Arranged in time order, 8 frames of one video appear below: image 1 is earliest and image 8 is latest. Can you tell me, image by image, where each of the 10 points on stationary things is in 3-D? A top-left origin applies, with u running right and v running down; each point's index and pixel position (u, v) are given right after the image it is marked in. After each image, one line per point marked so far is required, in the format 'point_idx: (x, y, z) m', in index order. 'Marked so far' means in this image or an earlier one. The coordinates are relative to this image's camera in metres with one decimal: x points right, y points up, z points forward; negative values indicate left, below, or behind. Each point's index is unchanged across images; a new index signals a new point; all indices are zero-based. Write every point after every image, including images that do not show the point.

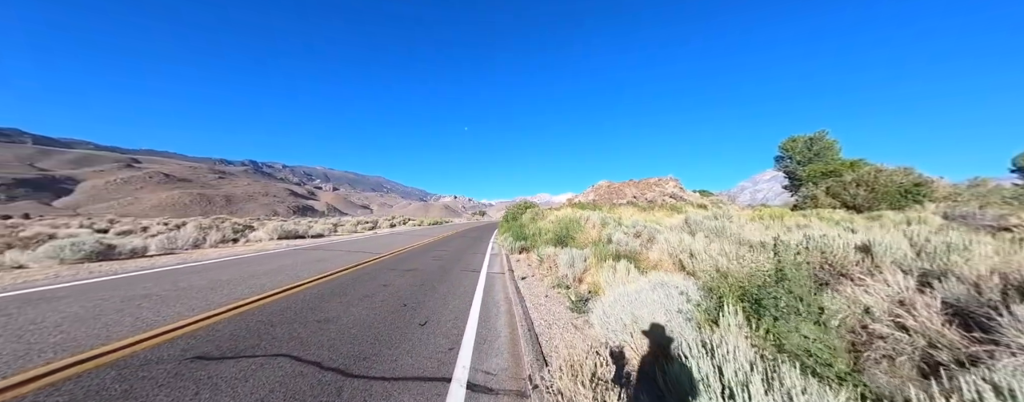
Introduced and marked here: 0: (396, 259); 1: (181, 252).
0: (-4.0, -2.1, +9.6) m
1: (-11.5, -1.8, +9.4) m
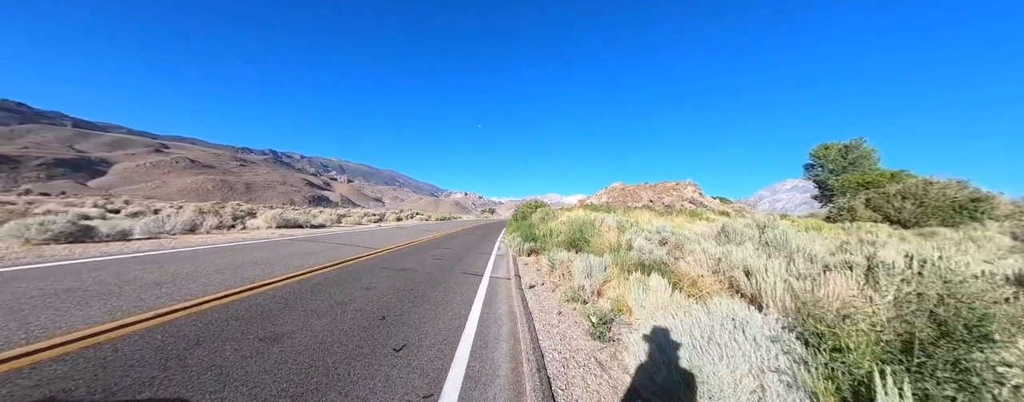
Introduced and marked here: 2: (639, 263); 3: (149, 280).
0: (-3.8, -1.8, +8.7) m
1: (-11.2, -1.2, +8.8) m
2: (+3.5, -1.8, +7.4) m
3: (-5.9, -1.3, +4.4) m
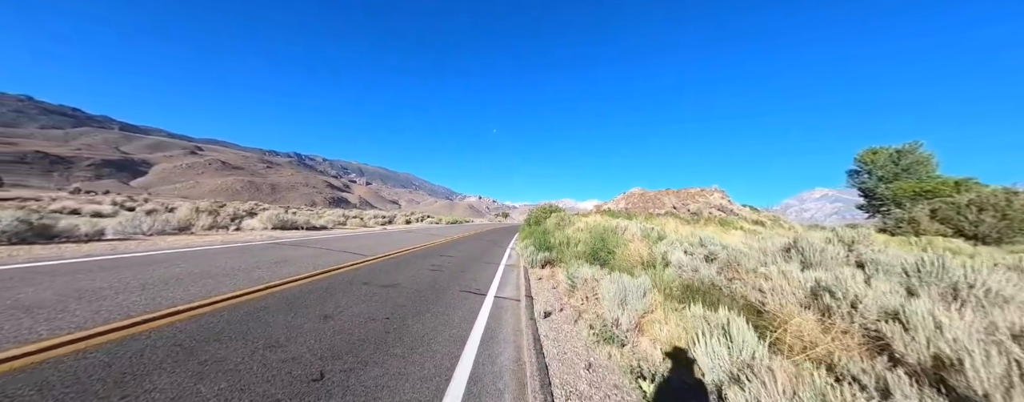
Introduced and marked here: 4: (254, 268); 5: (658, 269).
0: (-3.5, -1.8, +7.4) m
1: (-10.9, -1.1, +7.9) m
2: (+3.7, -1.9, +5.8) m
3: (-5.8, -1.2, +3.2) m
4: (-5.5, -1.4, +5.8) m
5: (+3.9, -1.8, +7.1) m
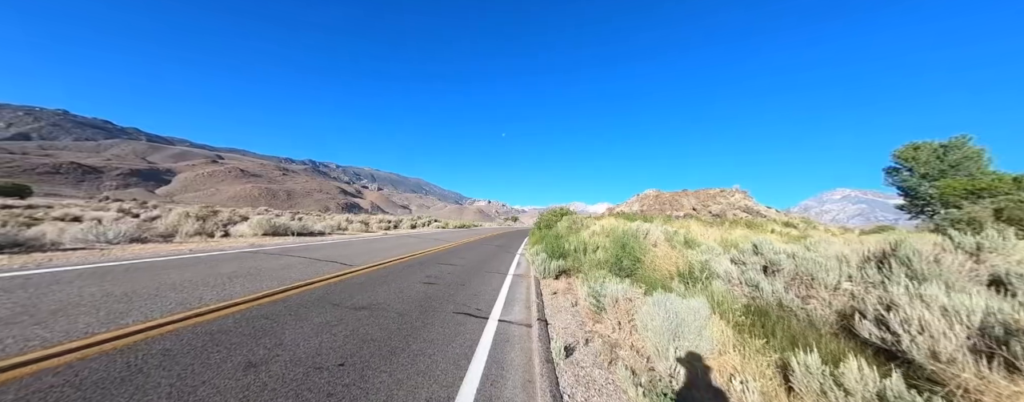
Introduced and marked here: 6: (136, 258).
0: (-3.3, -1.8, +6.2) m
1: (-10.7, -1.2, +7.0) m
2: (+3.9, -1.8, +4.4) m
3: (-5.7, -1.2, +2.1) m
4: (-5.3, -1.4, +4.7) m
5: (+4.0, -1.7, +5.7) m
6: (-8.9, -1.3, +6.4) m
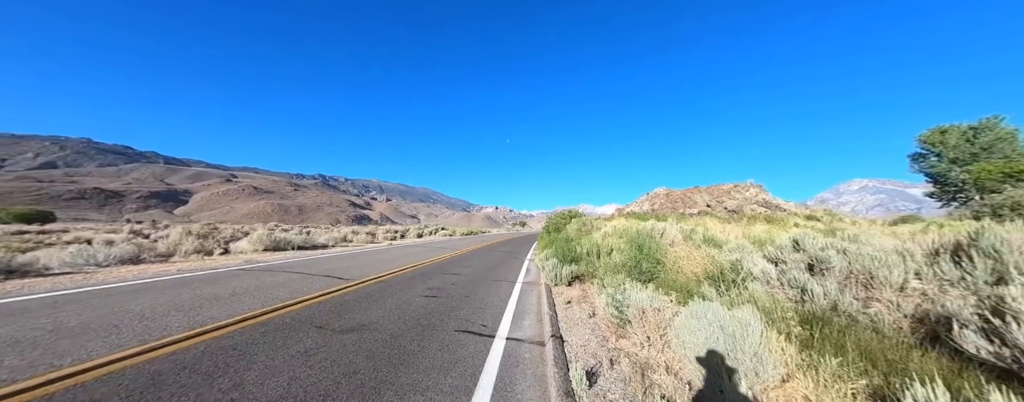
0: (-3.1, -2.0, +5.7) m
1: (-10.5, -1.7, +6.7) m
2: (+4.0, -1.6, +3.7) m
3: (-5.7, -1.4, +1.7) m
4: (-5.2, -1.7, +4.2) m
5: (+4.2, -1.6, +4.9) m
6: (-8.7, -1.7, +6.0) m
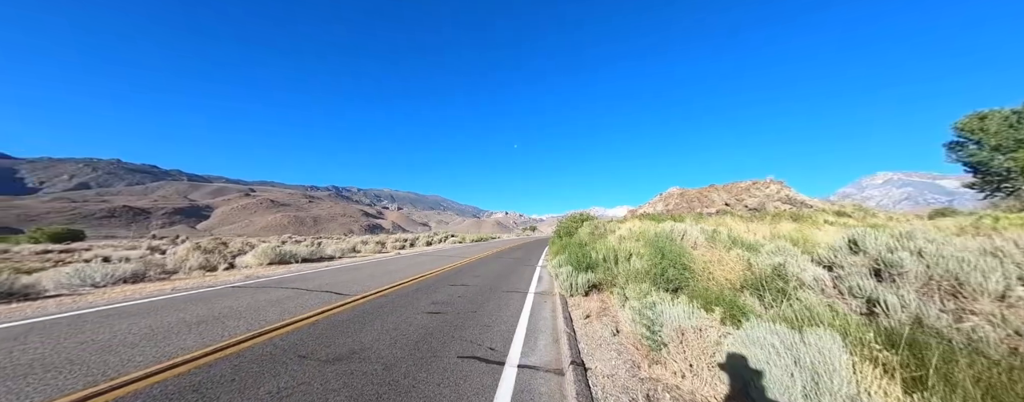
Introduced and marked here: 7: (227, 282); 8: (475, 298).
0: (-2.9, -2.2, +5.2) m
1: (-10.2, -2.1, +6.4) m
2: (+4.1, -1.6, +2.9) m
3: (-5.6, -1.6, +1.3) m
4: (-5.1, -1.9, +3.8) m
5: (+4.4, -1.5, +4.2) m
6: (-8.5, -2.1, +5.7) m
7: (-8.3, -2.3, +7.9) m
8: (-0.9, -2.5, +6.8) m
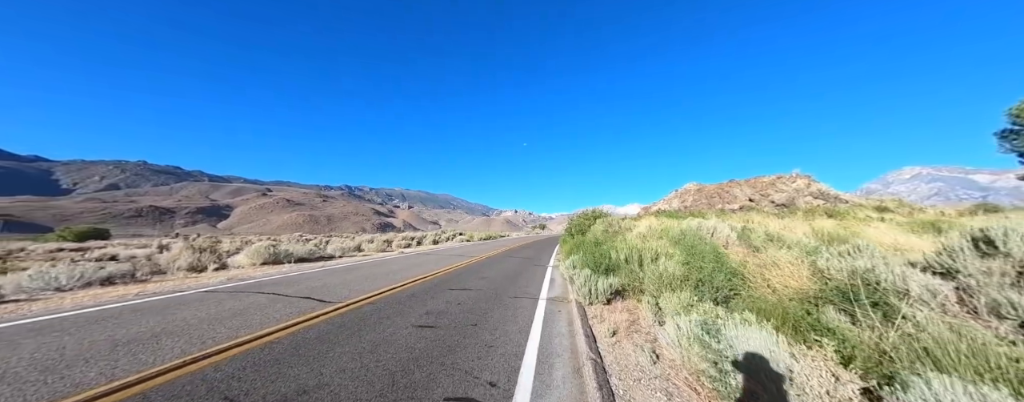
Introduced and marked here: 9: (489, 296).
0: (-2.8, -2.0, +4.3) m
1: (-10.1, -2.0, +5.8) m
2: (+4.2, -1.4, +1.7) m
3: (-5.6, -1.4, +0.4) m
4: (-5.0, -1.7, +3.0) m
5: (+4.5, -1.3, +3.0) m
6: (-8.3, -2.0, +4.9) m
7: (-8.0, -2.2, +7.1) m
8: (-0.8, -2.3, +5.9) m
9: (-0.6, -2.4, +7.0) m
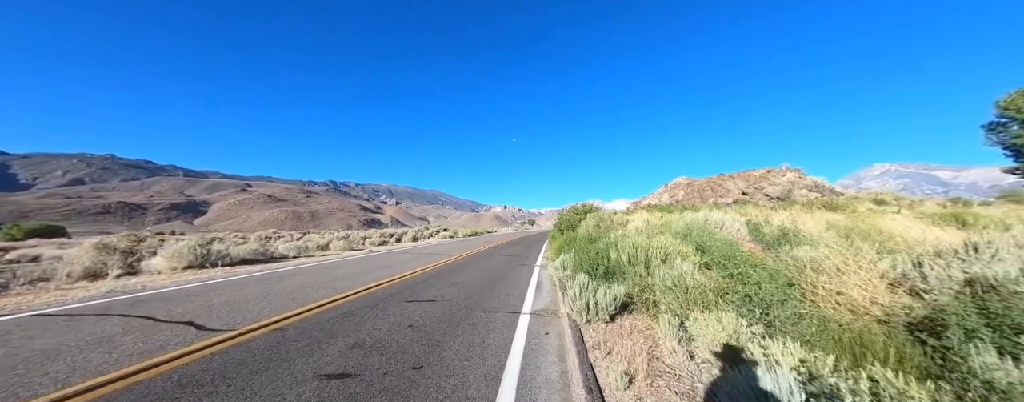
0: (-3.2, -1.8, +2.6) m
1: (-10.5, -1.8, +3.8) m
2: (+3.9, -1.2, +0.3) m
3: (-5.9, -1.3, -1.4) m
4: (-5.3, -1.5, +1.2) m
5: (+4.1, -1.1, +1.6) m
6: (-8.7, -1.7, +3.1) m
7: (-8.6, -1.9, +5.2) m
8: (-1.2, -2.0, +4.2) m
9: (-1.1, -2.2, +5.4) m
